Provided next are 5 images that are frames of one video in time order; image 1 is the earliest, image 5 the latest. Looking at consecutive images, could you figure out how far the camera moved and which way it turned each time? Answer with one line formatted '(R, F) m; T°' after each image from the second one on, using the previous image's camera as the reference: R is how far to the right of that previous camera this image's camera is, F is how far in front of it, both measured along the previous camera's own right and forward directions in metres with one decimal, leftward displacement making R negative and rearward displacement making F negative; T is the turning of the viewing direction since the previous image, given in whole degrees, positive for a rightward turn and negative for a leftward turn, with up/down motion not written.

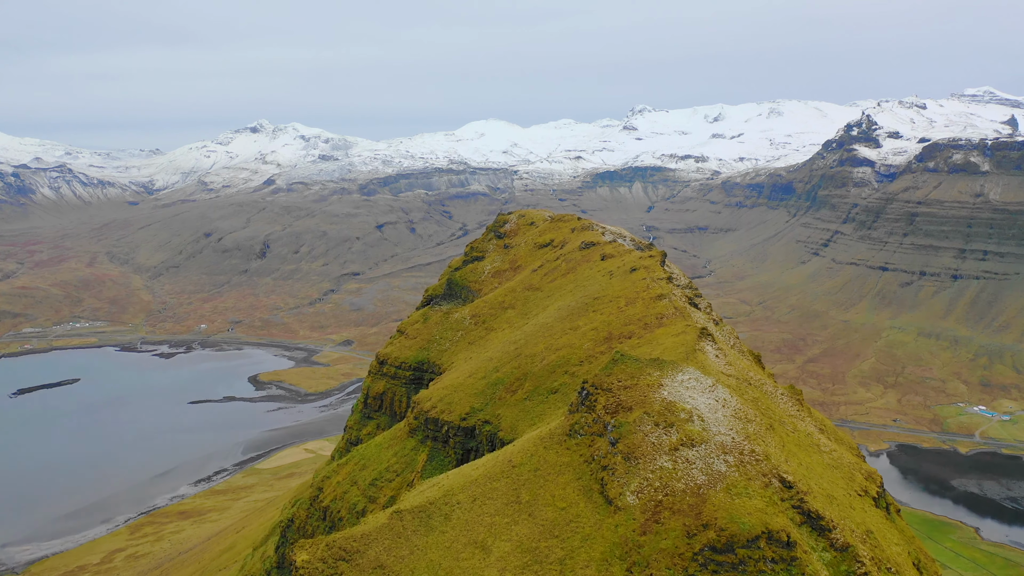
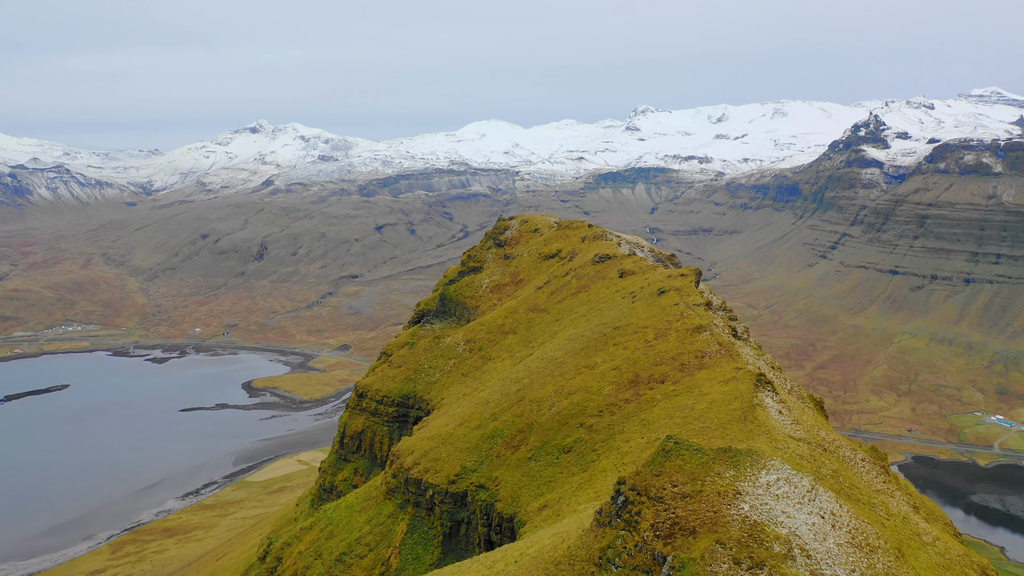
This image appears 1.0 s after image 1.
(0.0, +6.8) m; 0°
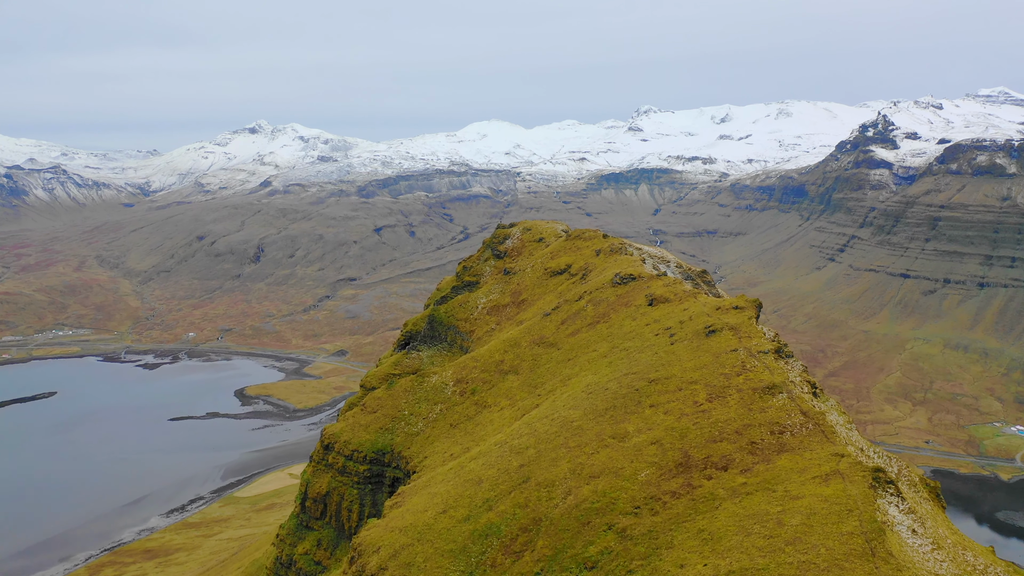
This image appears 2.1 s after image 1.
(0.0, +7.5) m; 0°
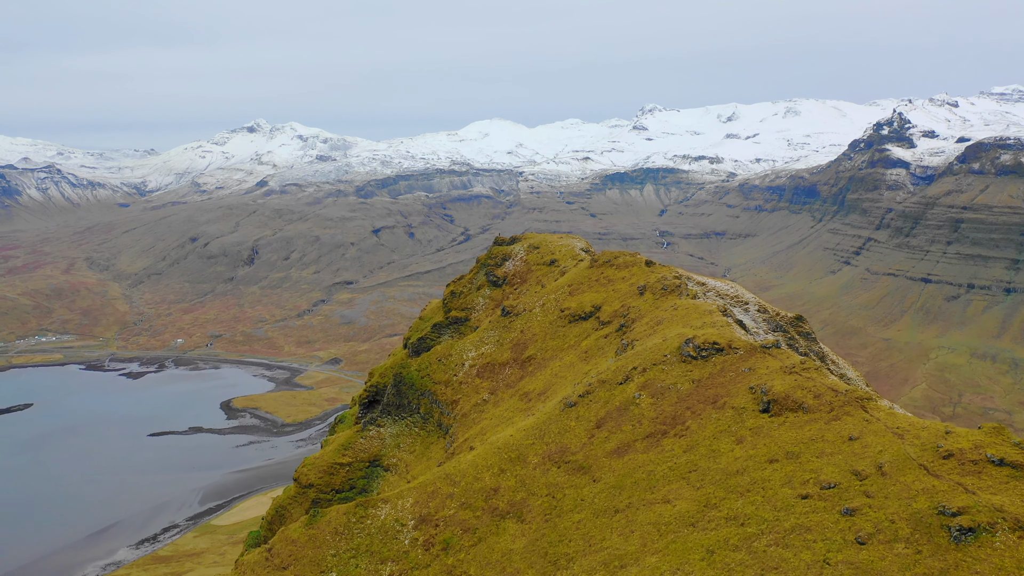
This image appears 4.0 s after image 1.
(0.0, +12.9) m; 0°
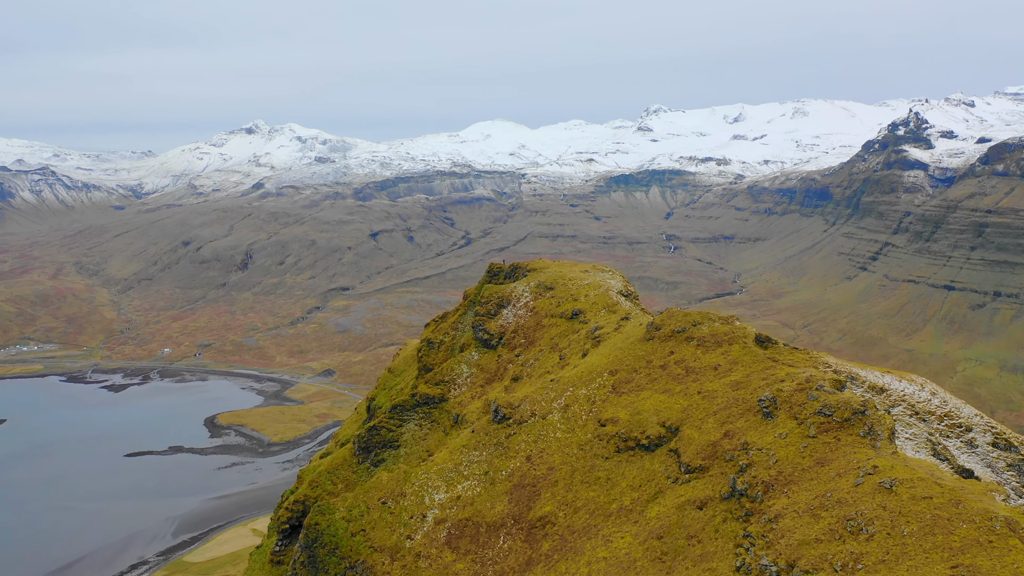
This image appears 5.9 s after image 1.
(+0.1, +13.0) m; 0°
